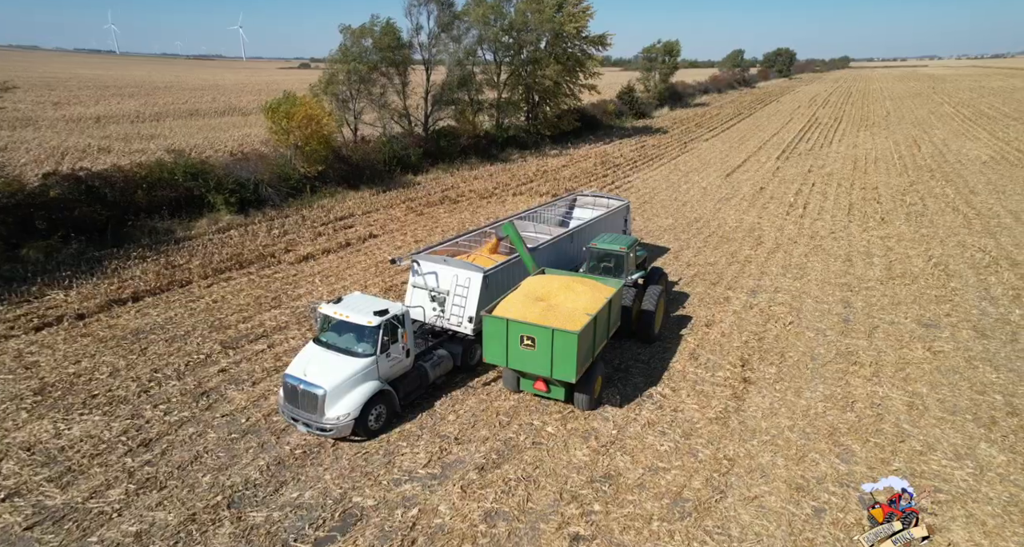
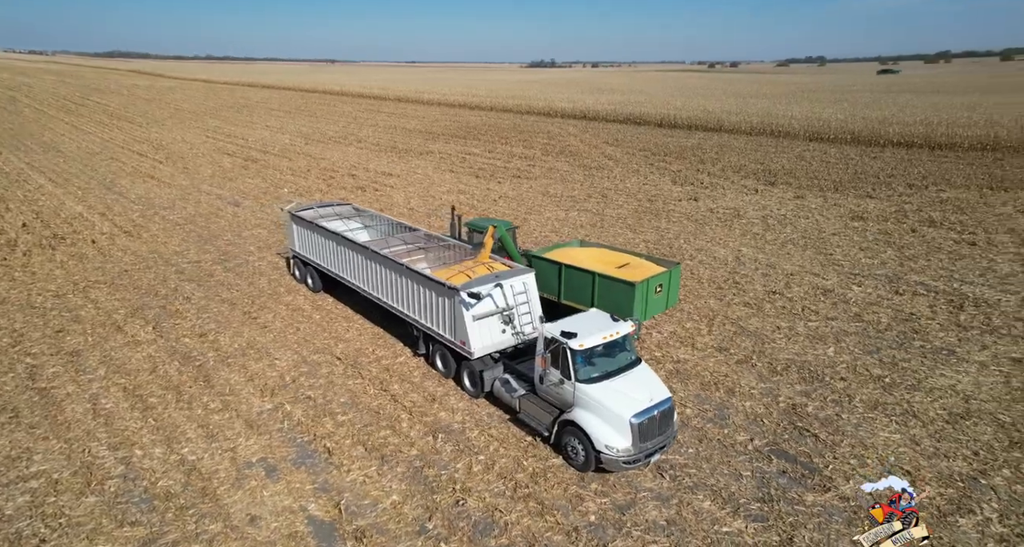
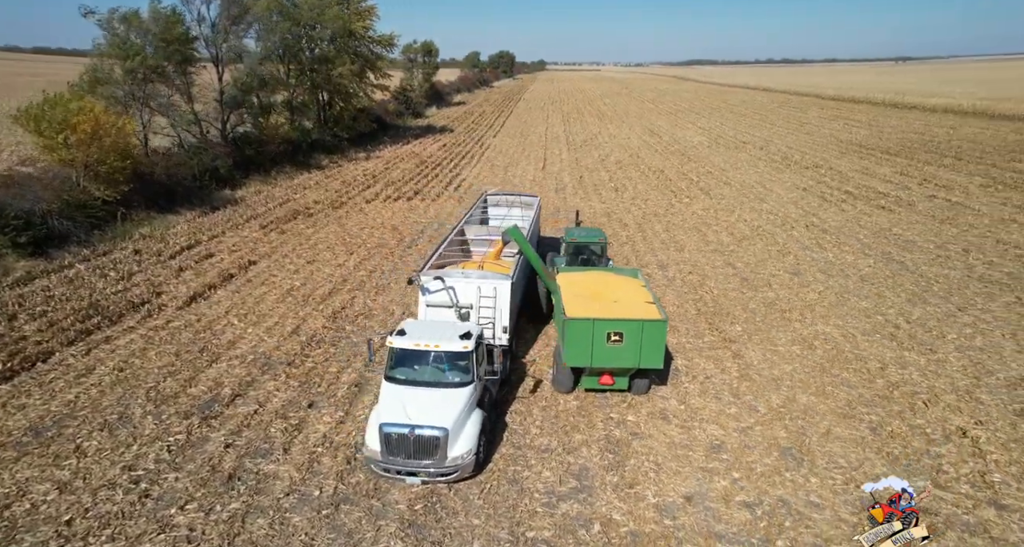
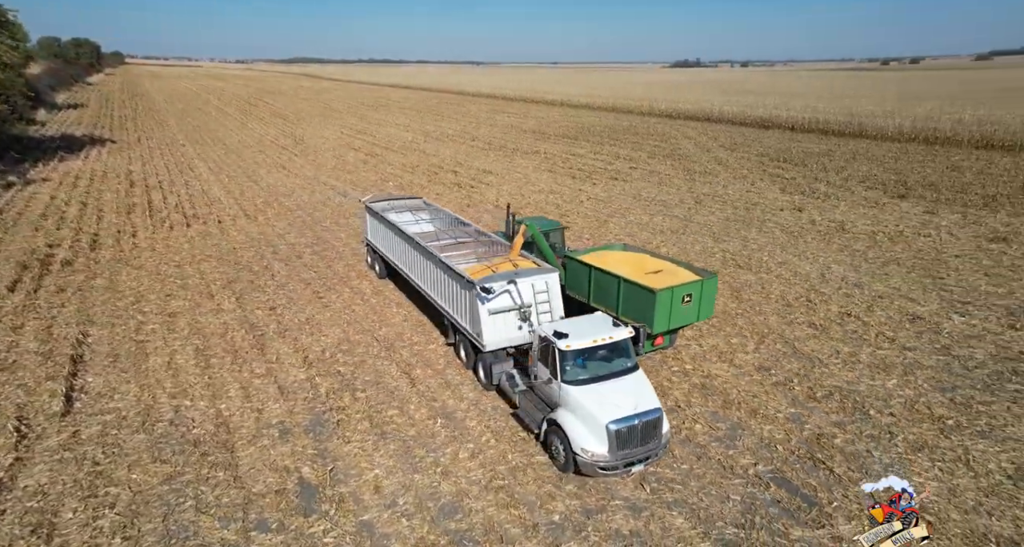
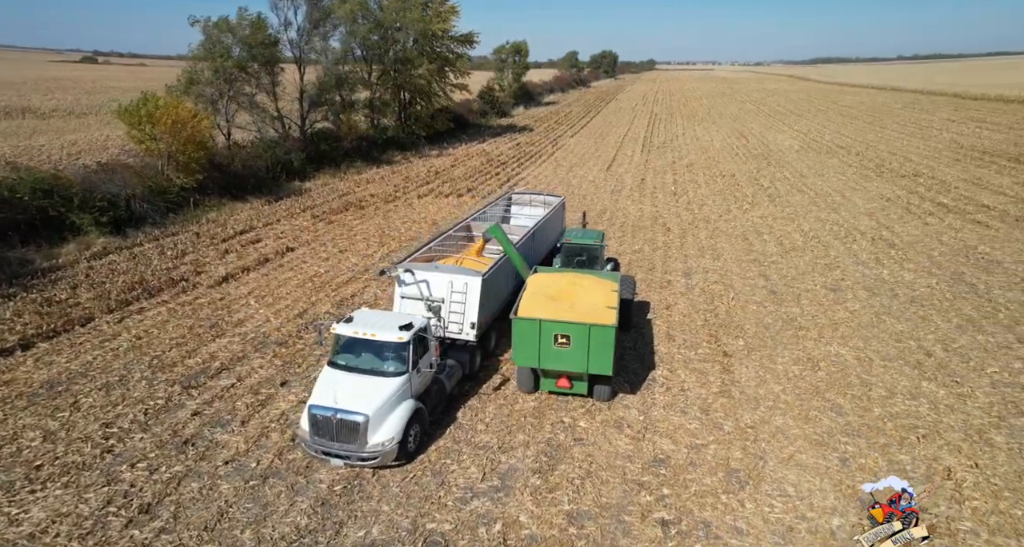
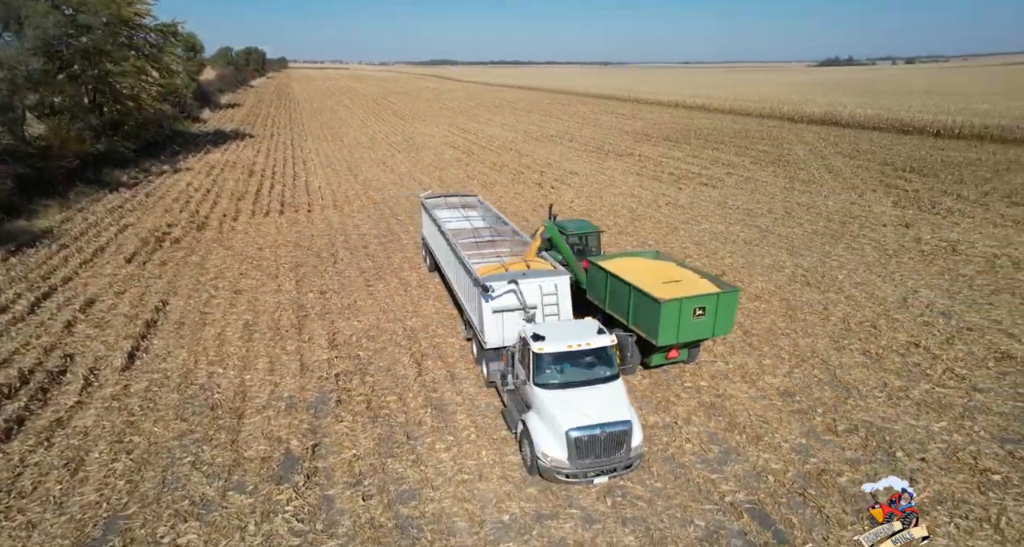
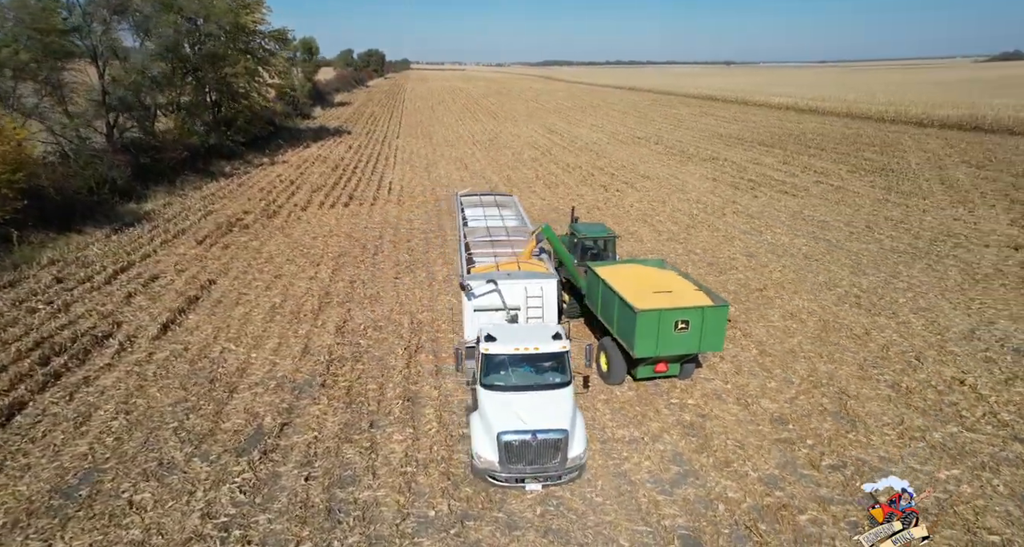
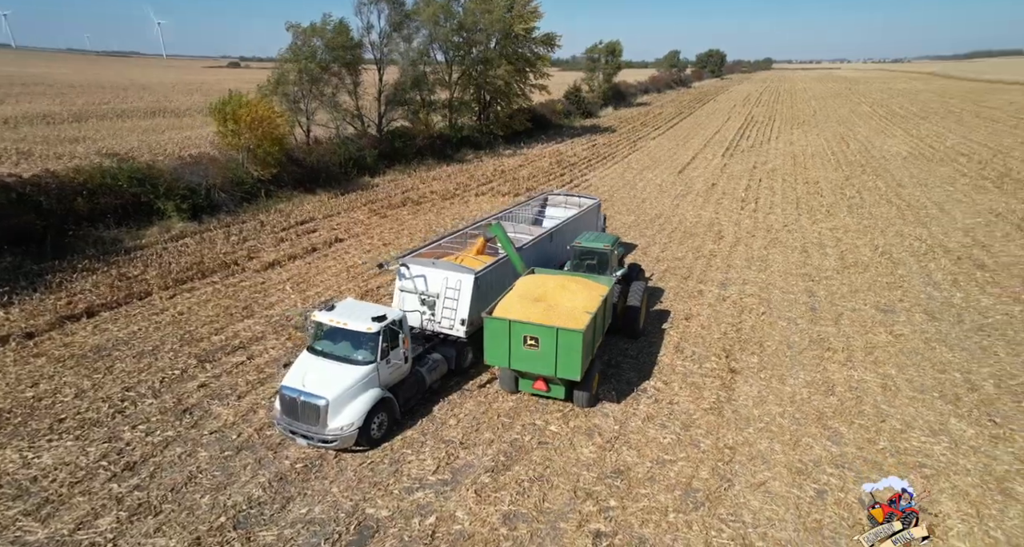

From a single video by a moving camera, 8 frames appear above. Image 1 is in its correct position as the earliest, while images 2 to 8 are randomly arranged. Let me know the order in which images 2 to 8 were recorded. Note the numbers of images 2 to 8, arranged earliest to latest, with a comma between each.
8, 5, 3, 7, 6, 4, 2
